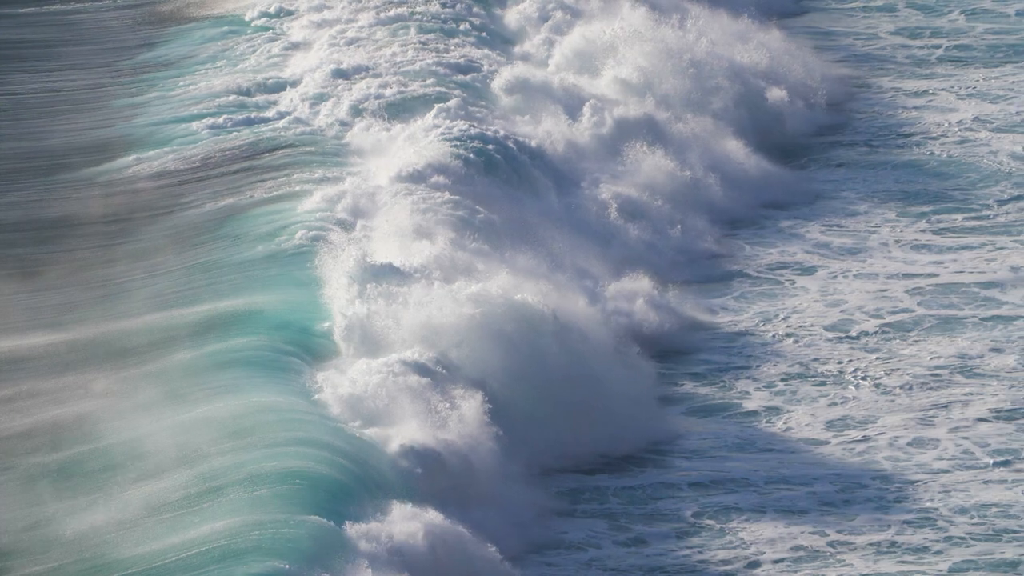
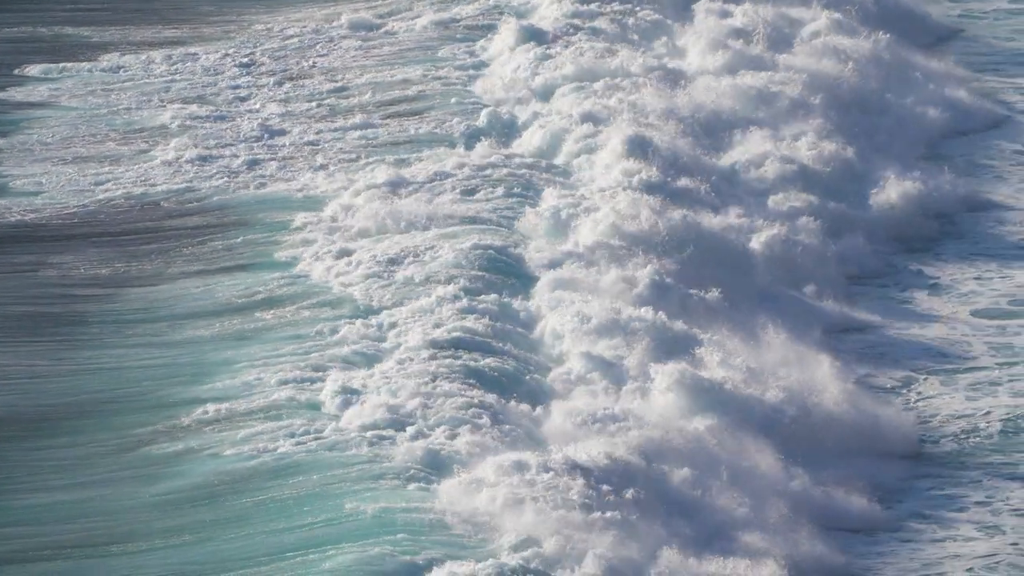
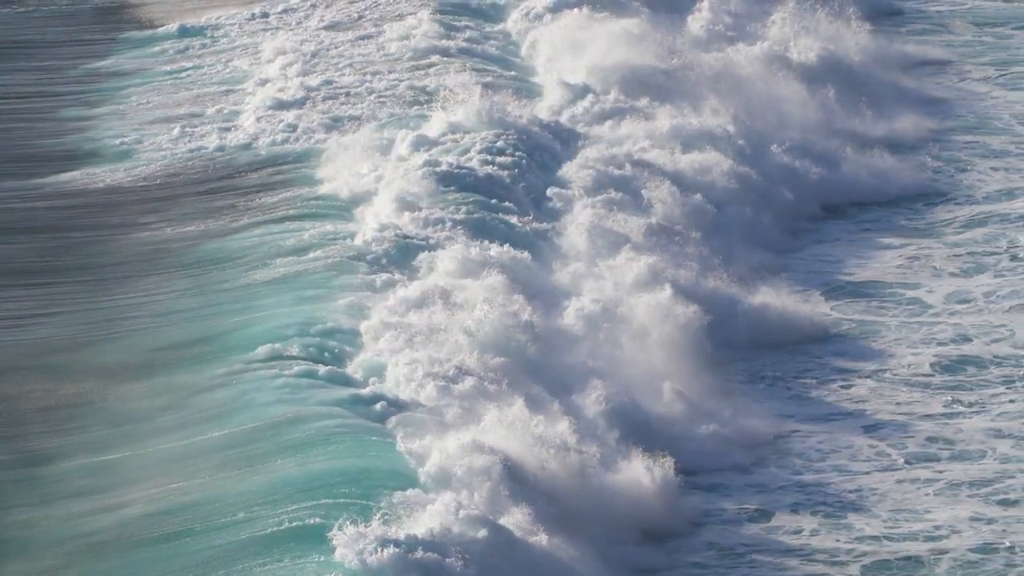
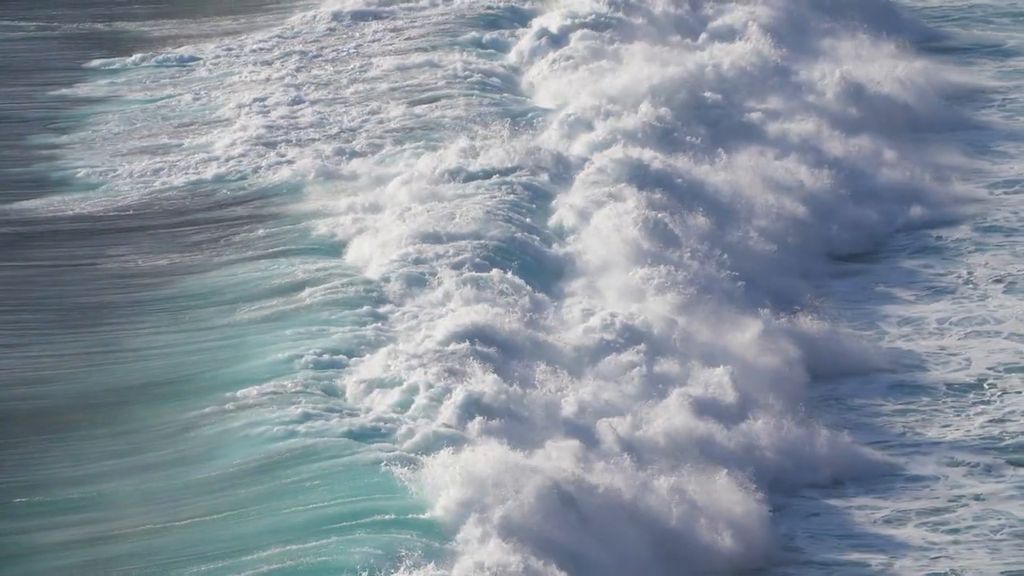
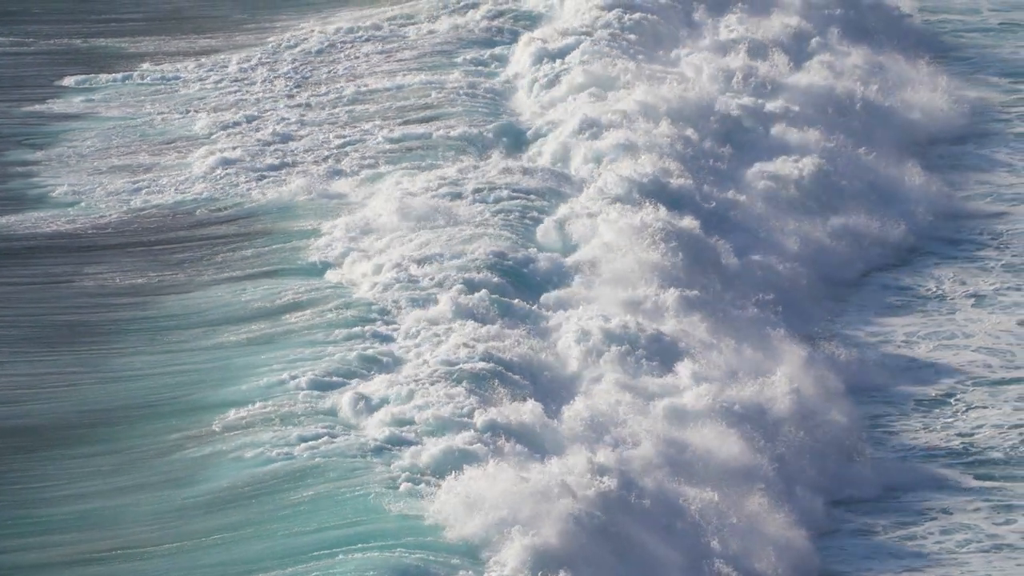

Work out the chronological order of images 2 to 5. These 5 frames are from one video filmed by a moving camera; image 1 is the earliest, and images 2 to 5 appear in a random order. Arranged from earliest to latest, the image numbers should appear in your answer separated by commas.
3, 4, 5, 2
